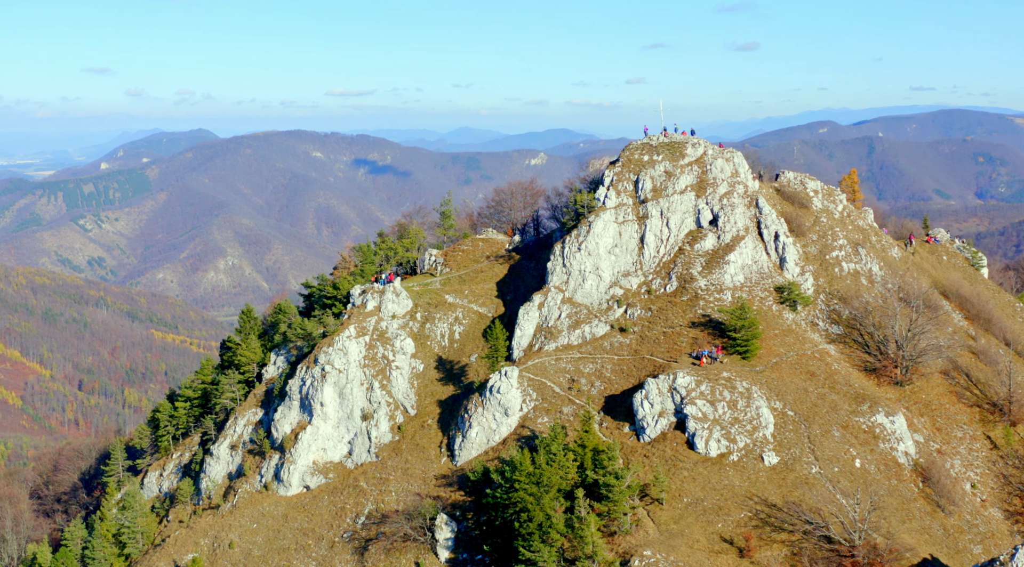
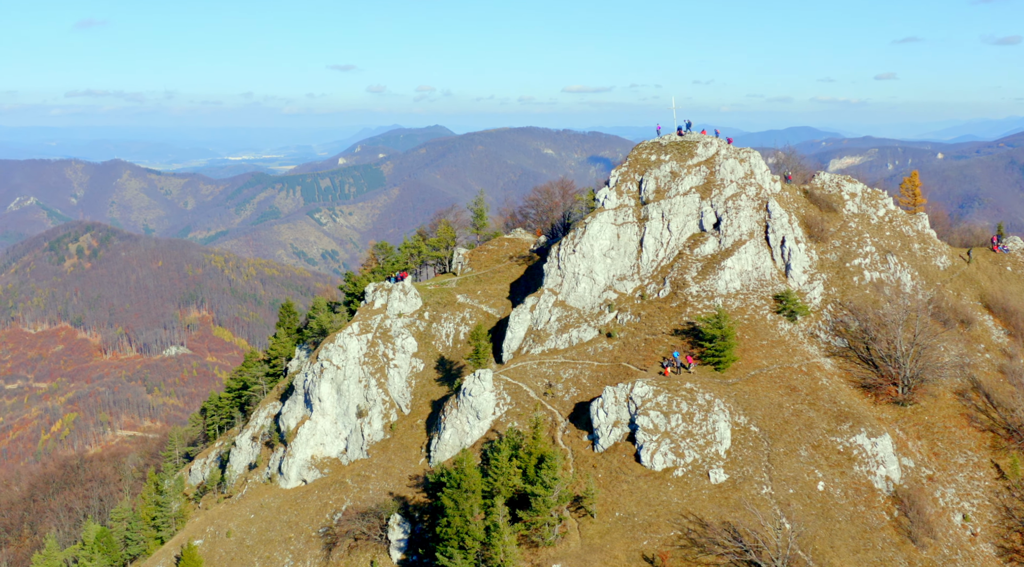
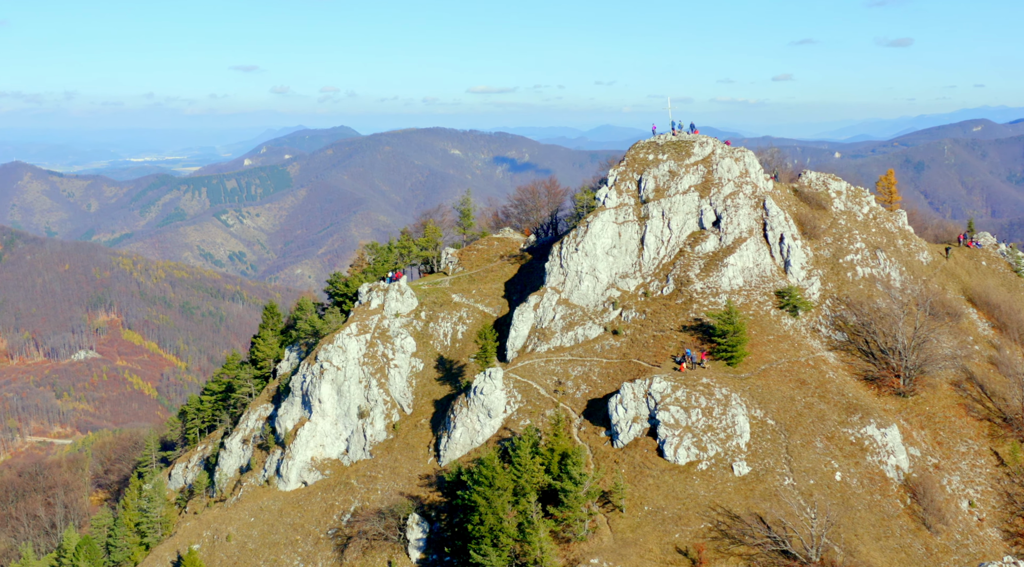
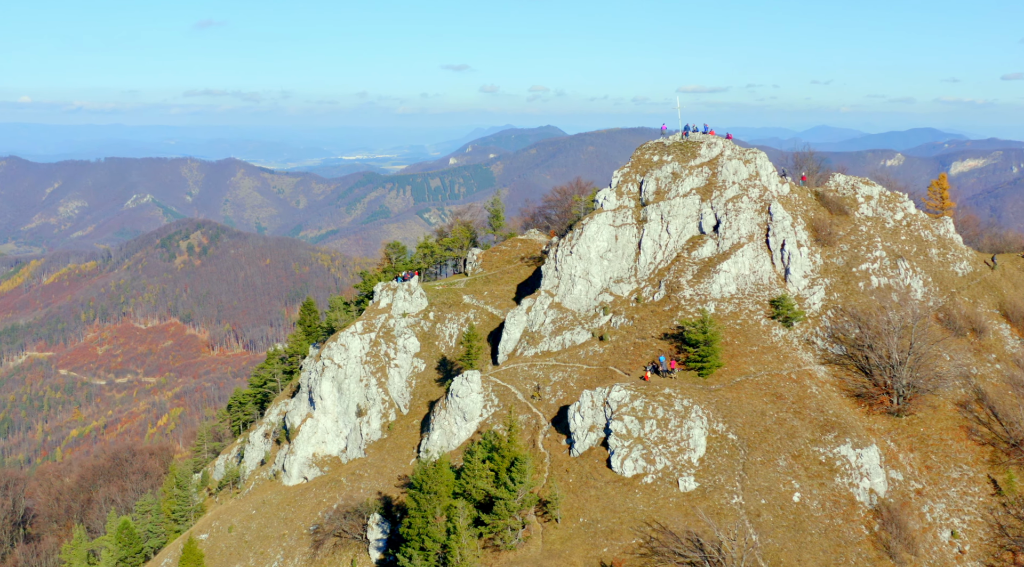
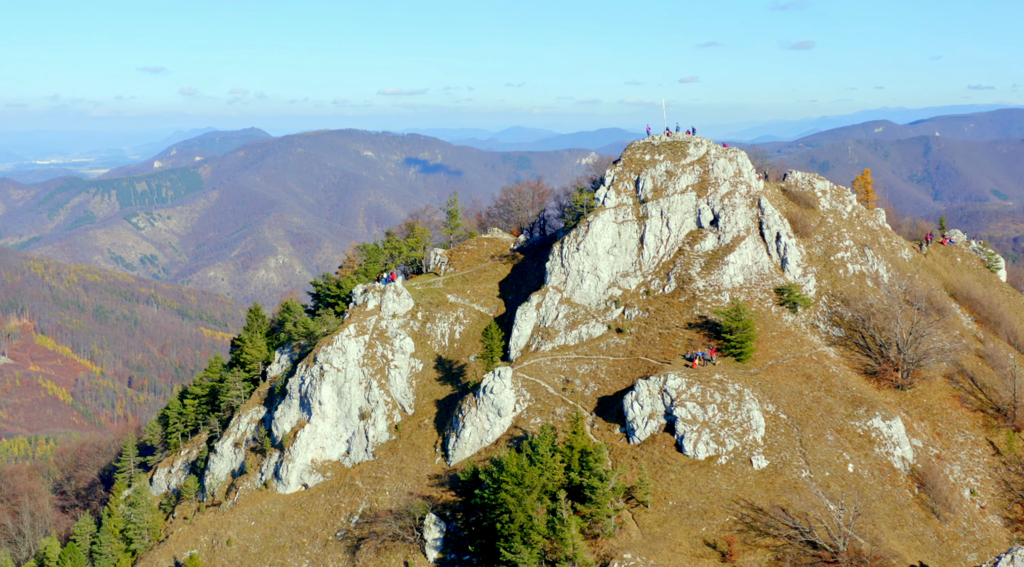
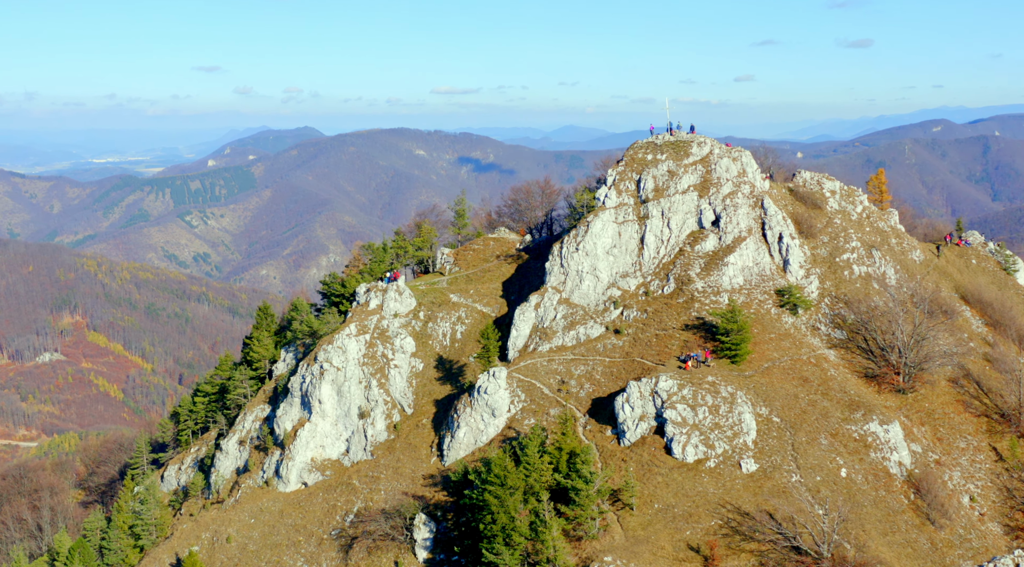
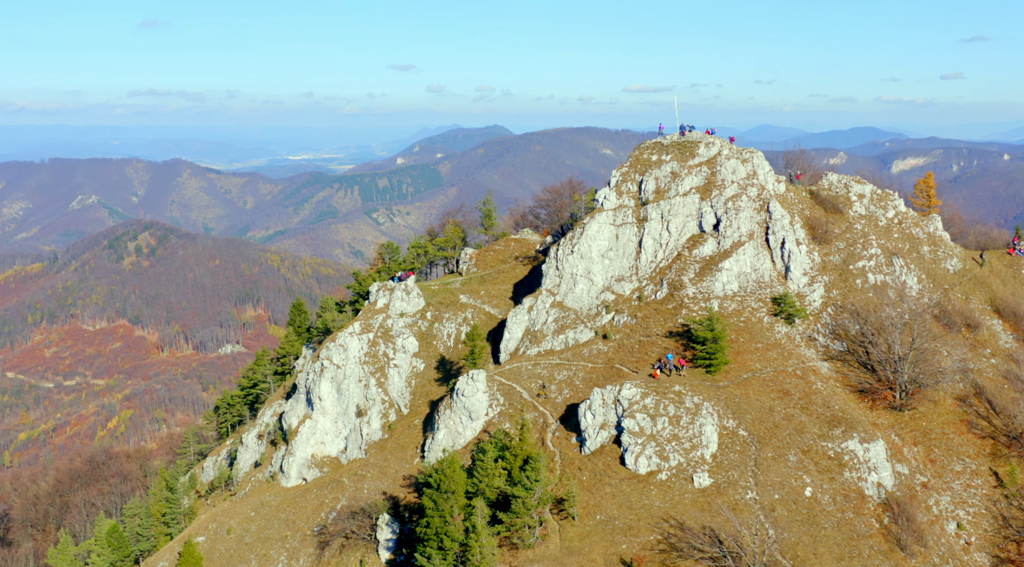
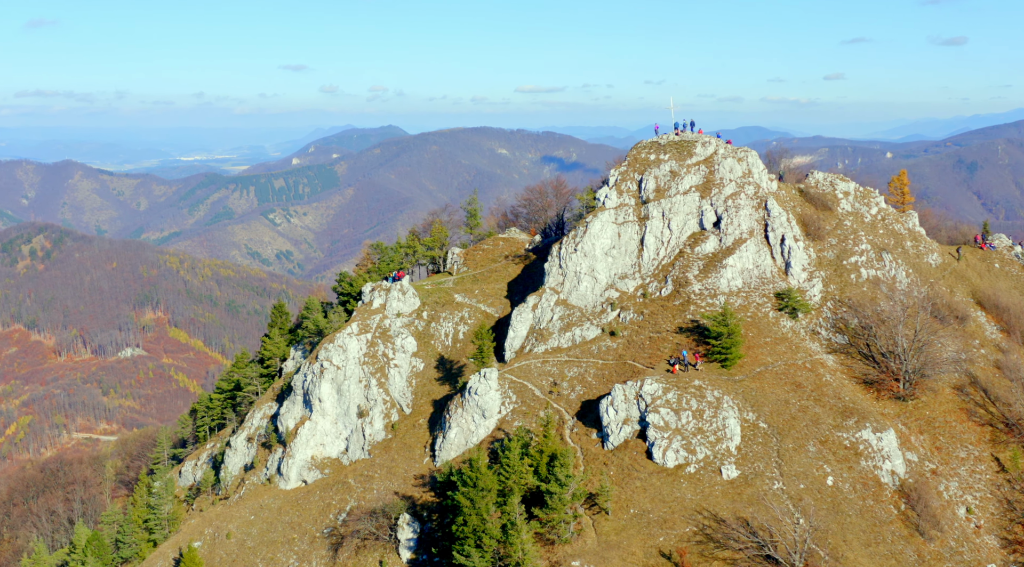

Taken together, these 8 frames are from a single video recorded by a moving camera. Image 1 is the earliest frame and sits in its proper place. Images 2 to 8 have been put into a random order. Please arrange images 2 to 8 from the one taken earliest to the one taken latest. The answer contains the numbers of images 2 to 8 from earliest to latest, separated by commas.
5, 6, 3, 8, 2, 7, 4
